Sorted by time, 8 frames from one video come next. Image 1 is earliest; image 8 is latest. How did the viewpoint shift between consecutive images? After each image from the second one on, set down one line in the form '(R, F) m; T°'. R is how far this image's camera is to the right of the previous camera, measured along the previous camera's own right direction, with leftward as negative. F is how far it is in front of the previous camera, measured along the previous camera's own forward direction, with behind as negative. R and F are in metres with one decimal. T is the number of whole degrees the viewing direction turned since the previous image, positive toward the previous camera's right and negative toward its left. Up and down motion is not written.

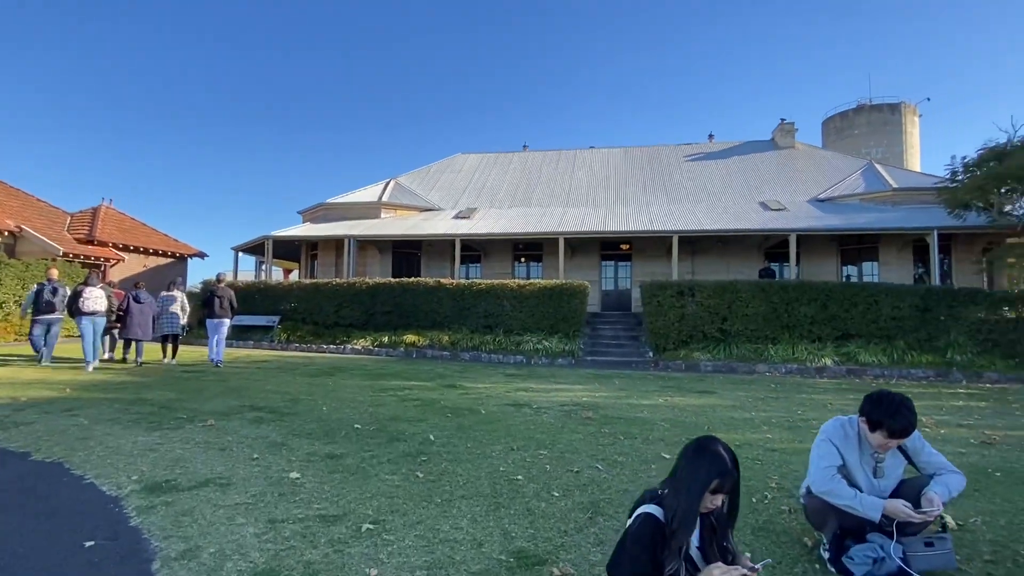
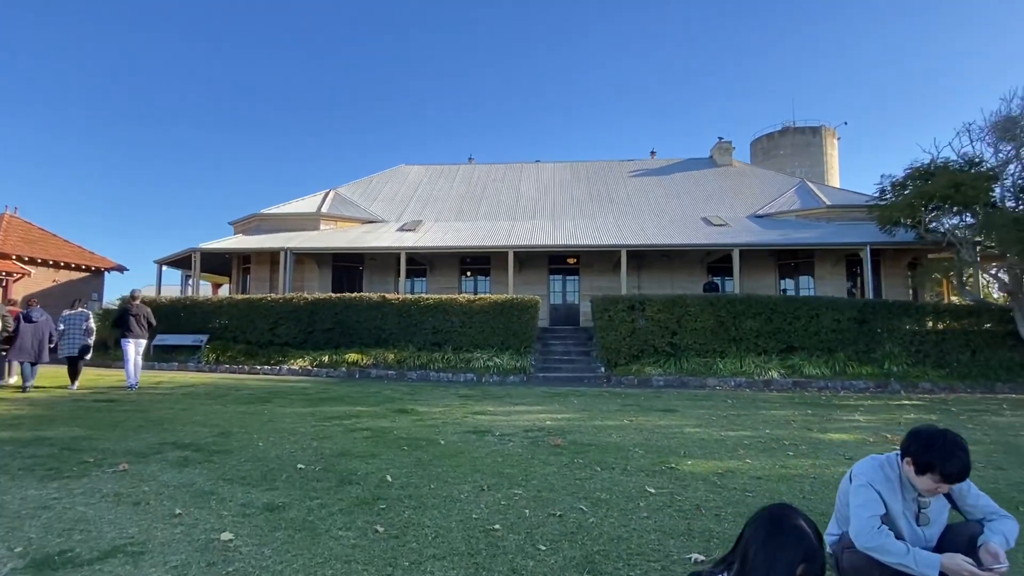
(-0.2, +0.4) m; +6°
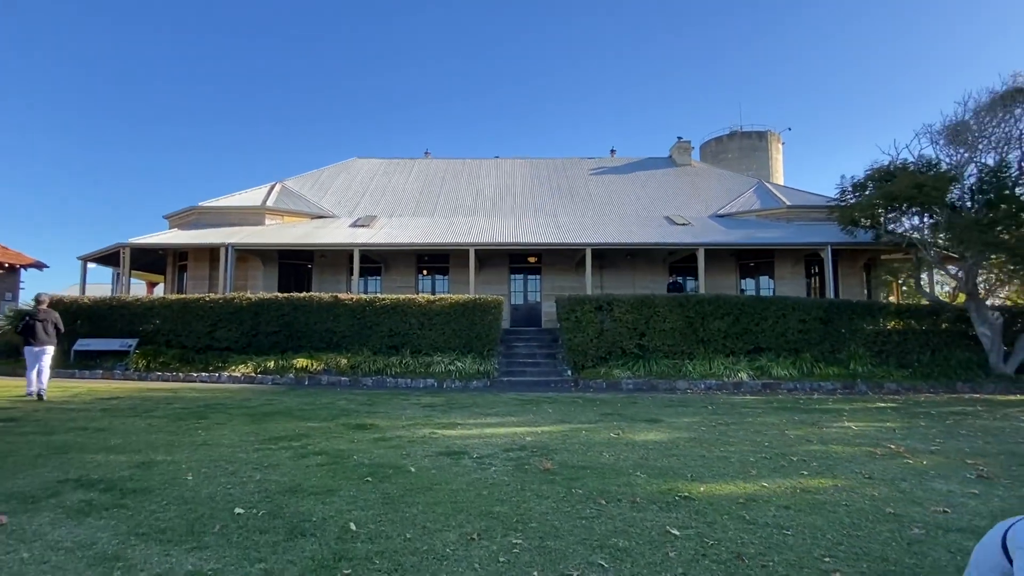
(-0.2, +0.7) m; +5°
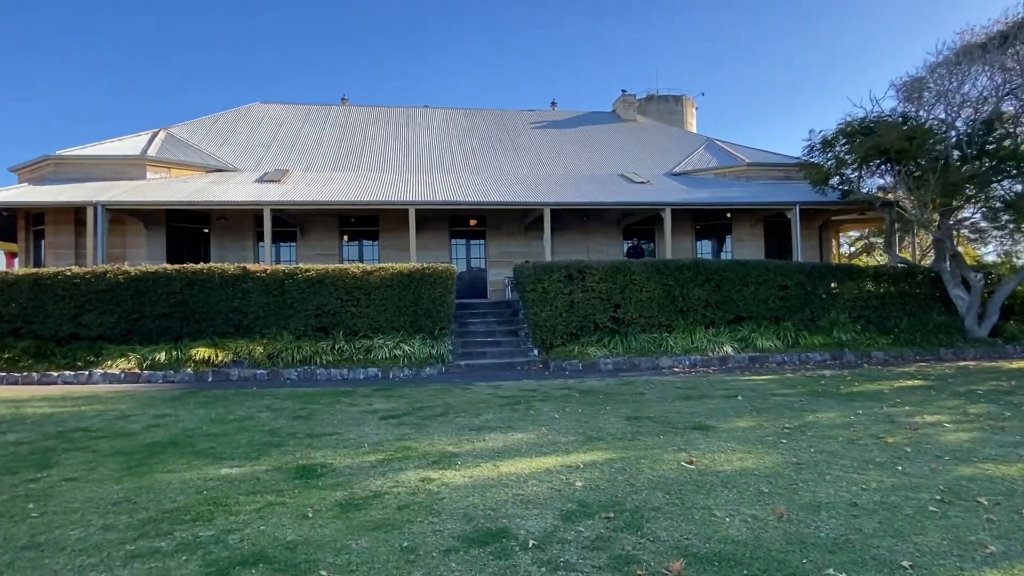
(-0.8, +2.1) m; +9°
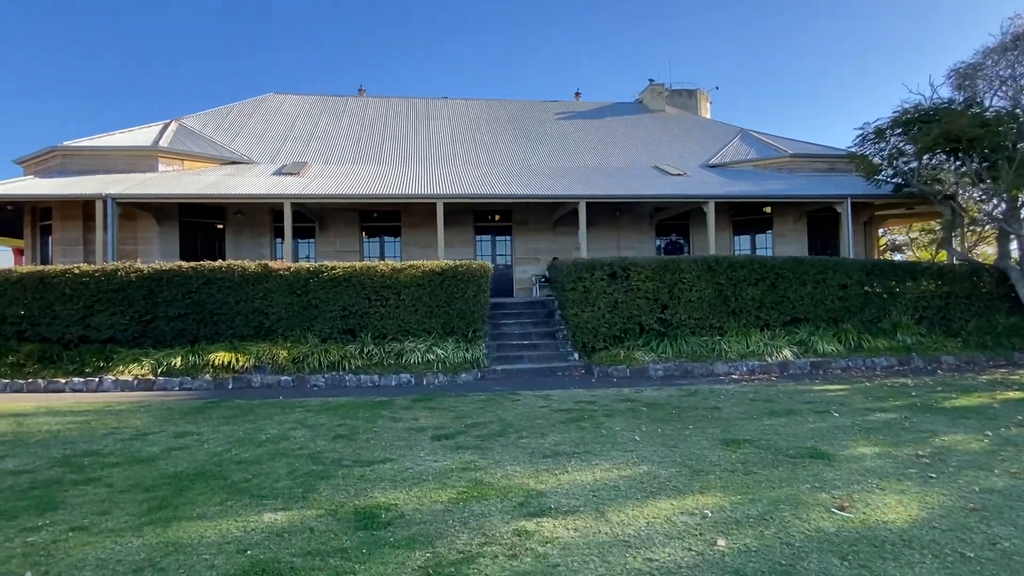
(-0.6, +0.8) m; -1°
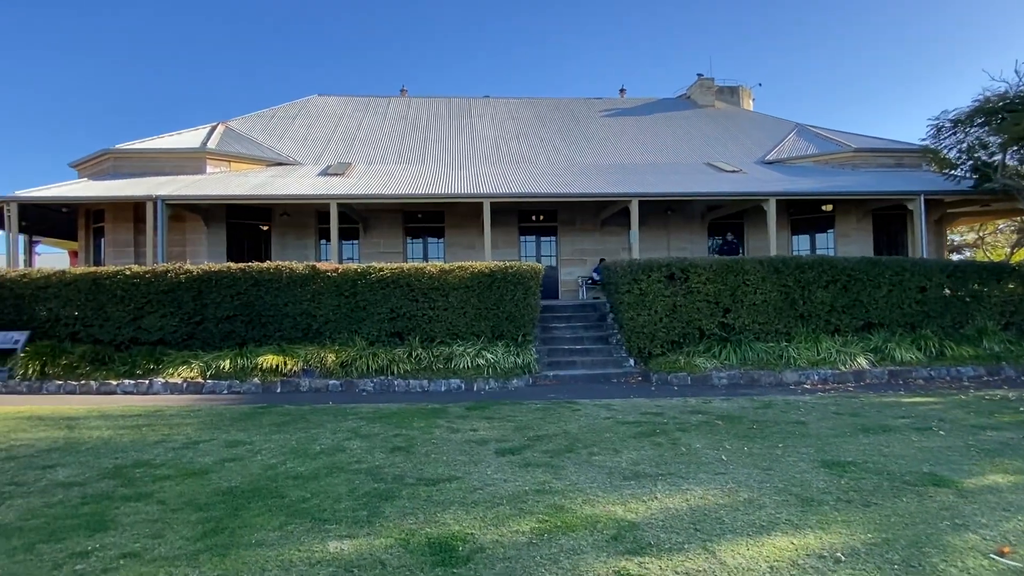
(-0.3, +0.4) m; -3°
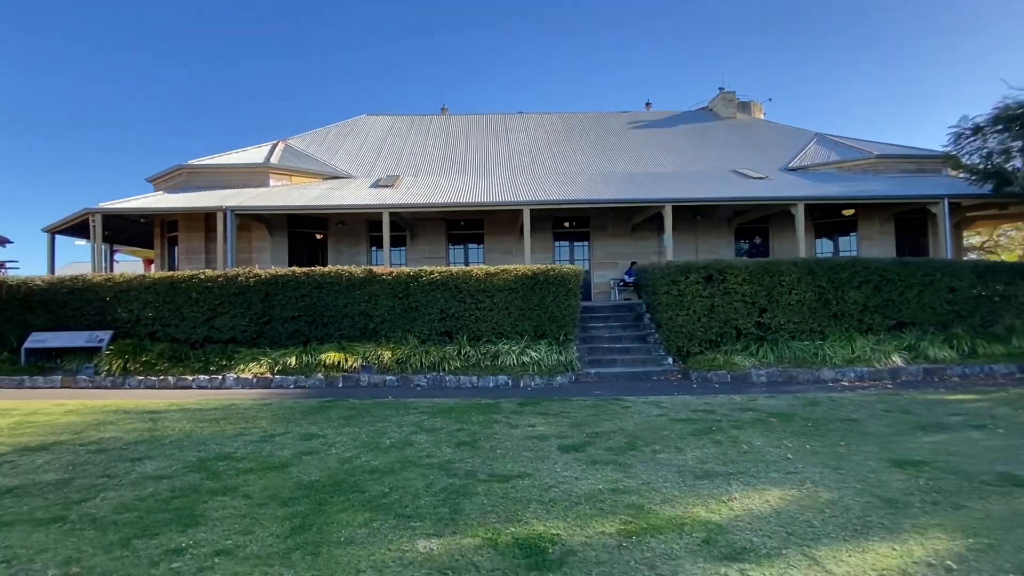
(-0.3, -0.6) m; -2°
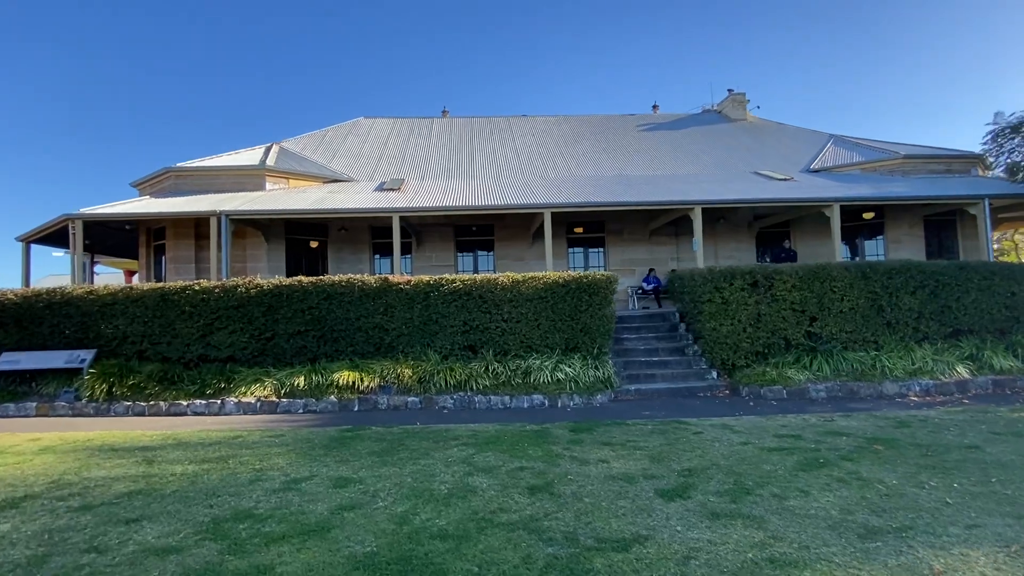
(-0.8, +1.0) m; +2°
